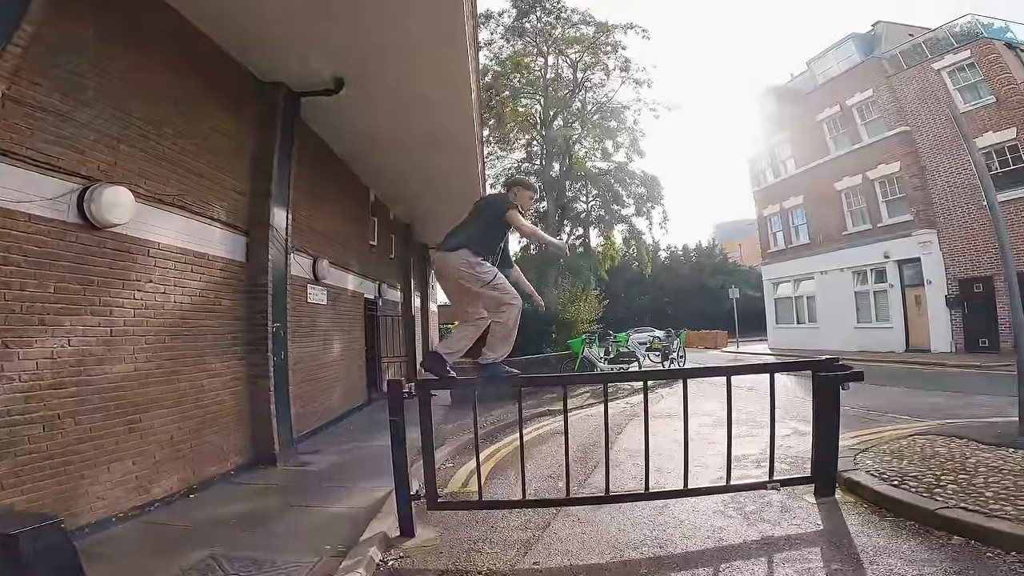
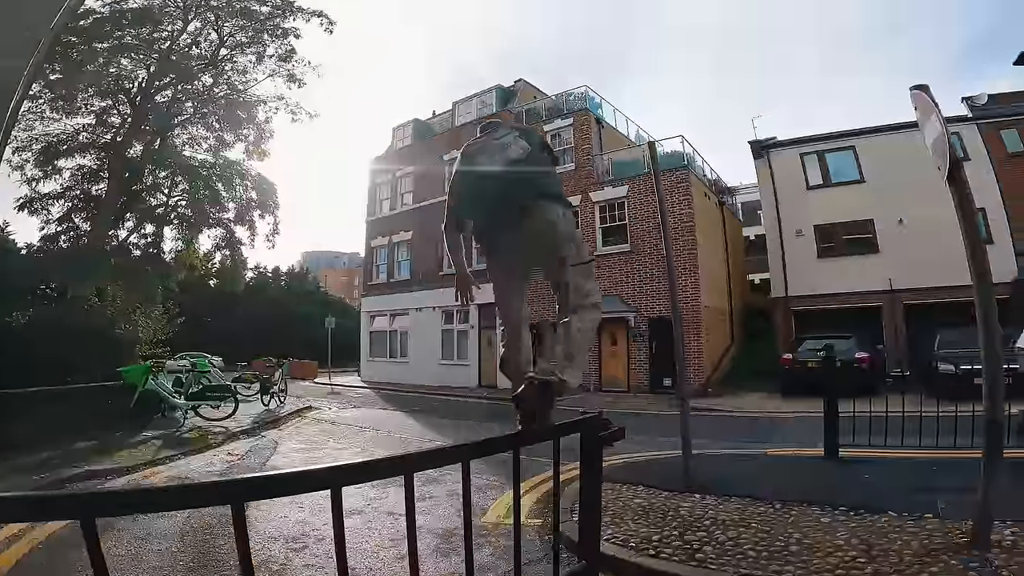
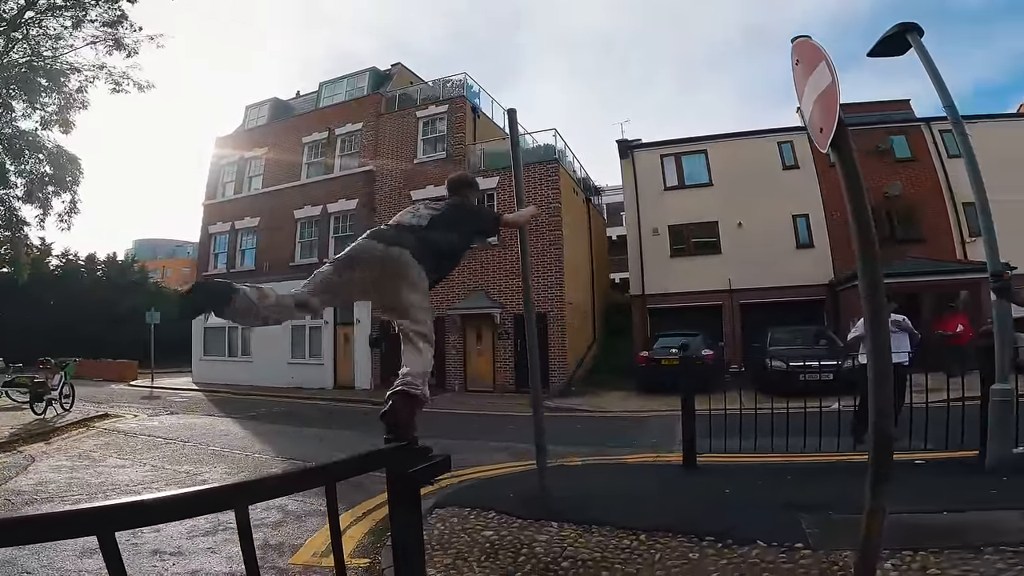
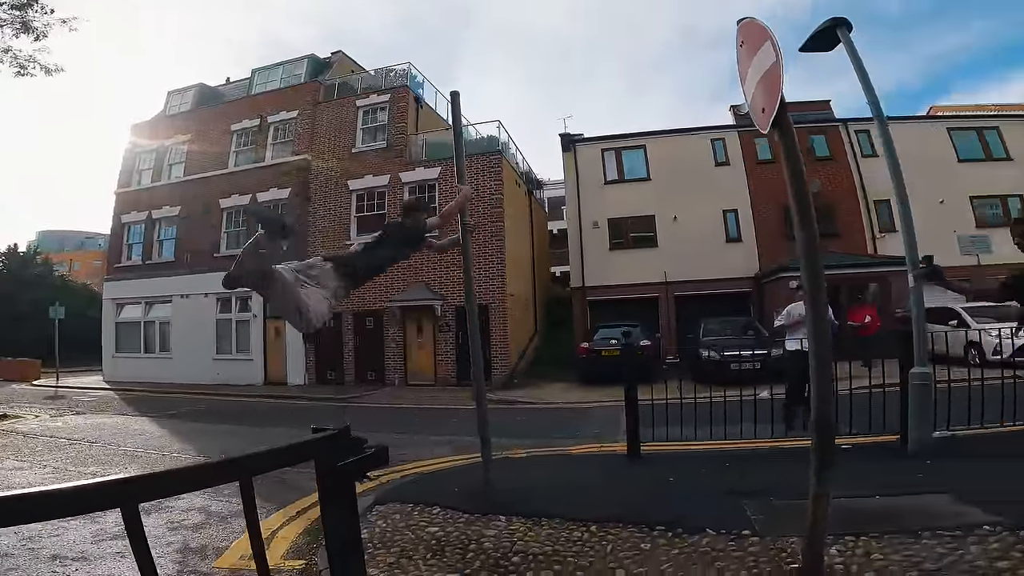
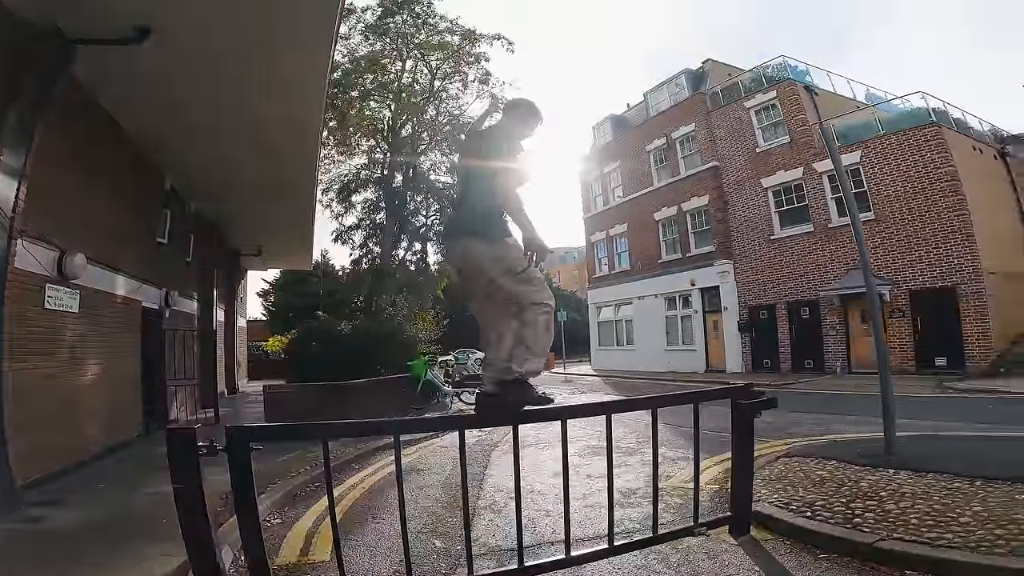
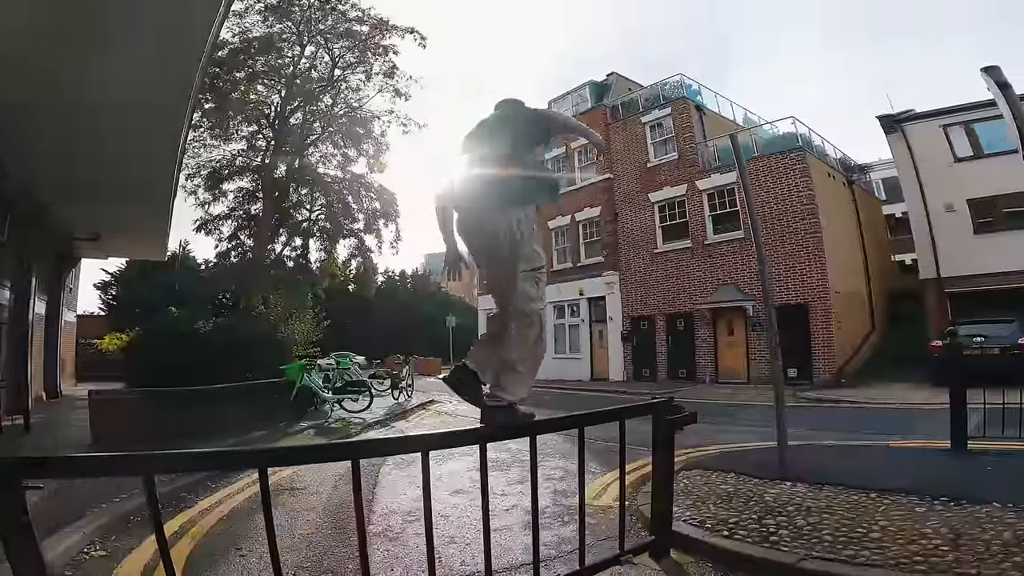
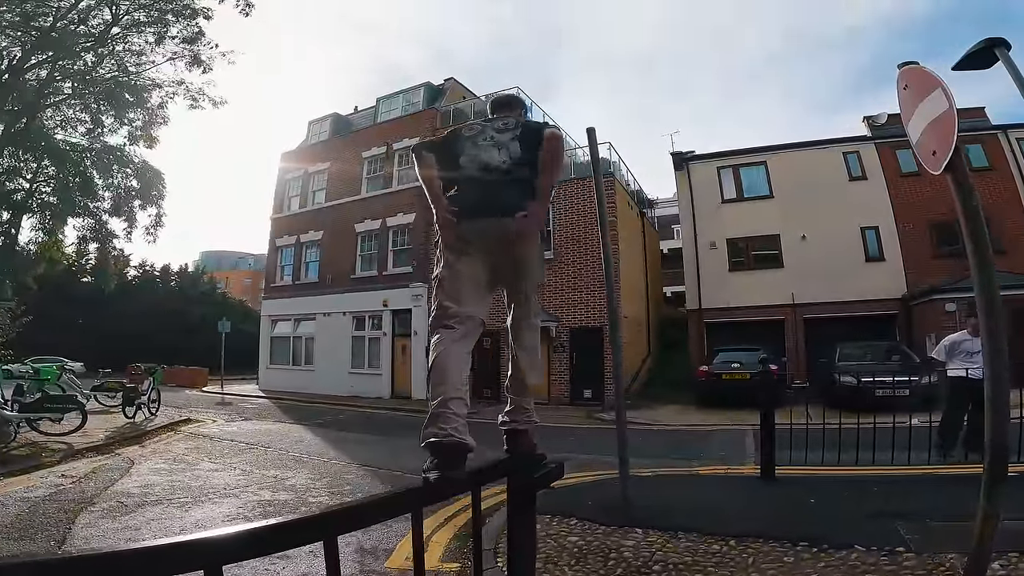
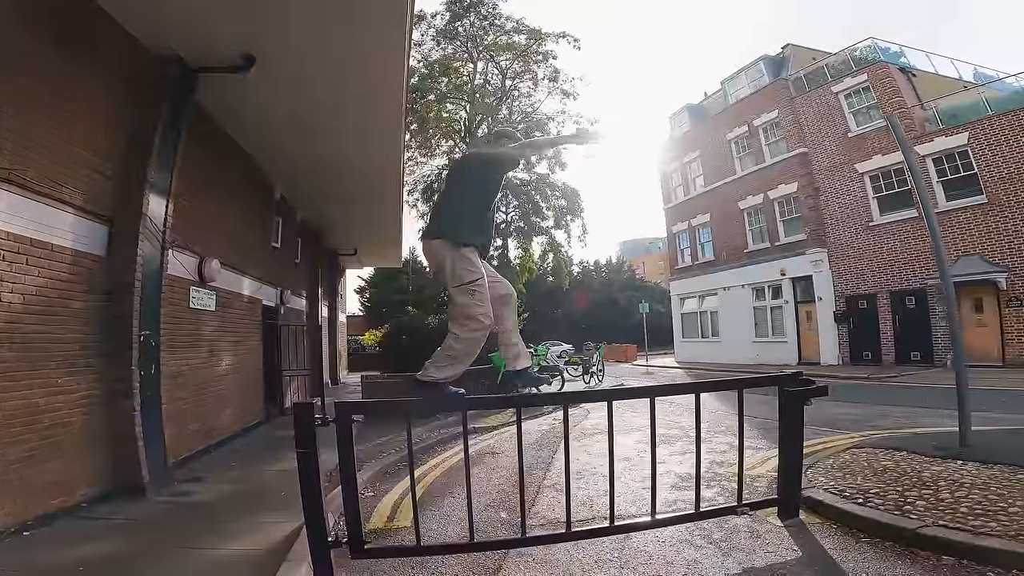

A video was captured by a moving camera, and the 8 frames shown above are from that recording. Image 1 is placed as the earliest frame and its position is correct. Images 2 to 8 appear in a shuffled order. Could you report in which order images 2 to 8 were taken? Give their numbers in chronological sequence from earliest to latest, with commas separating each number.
8, 5, 6, 2, 7, 3, 4
